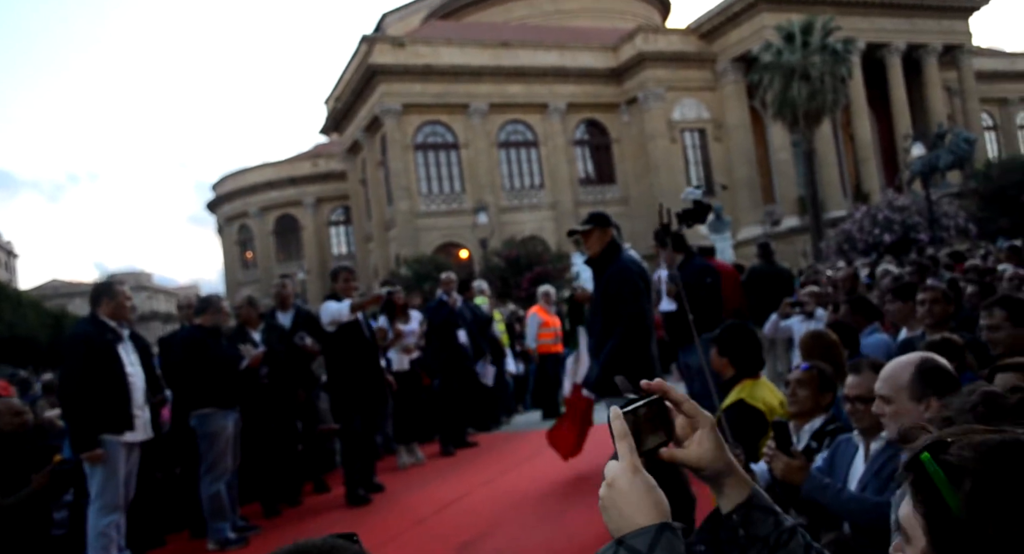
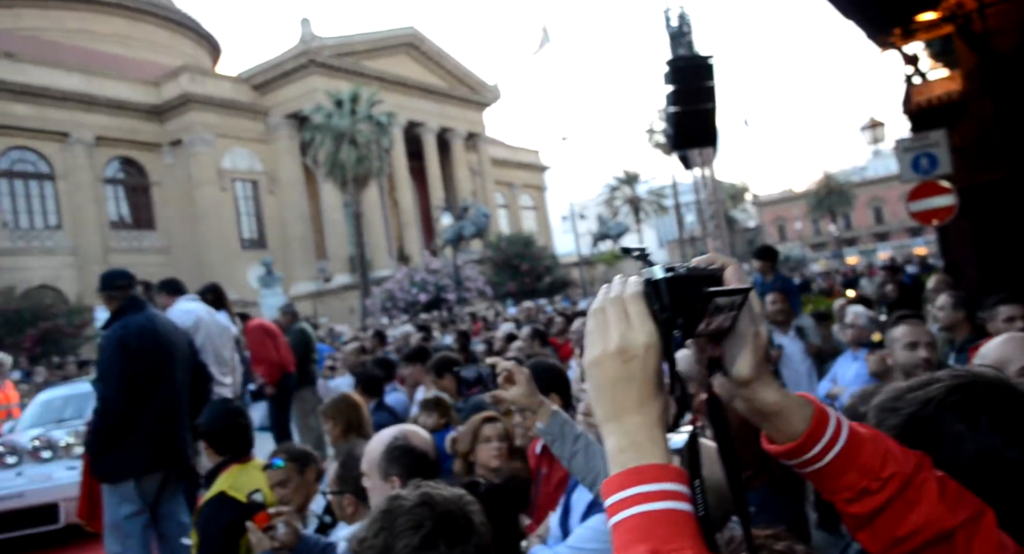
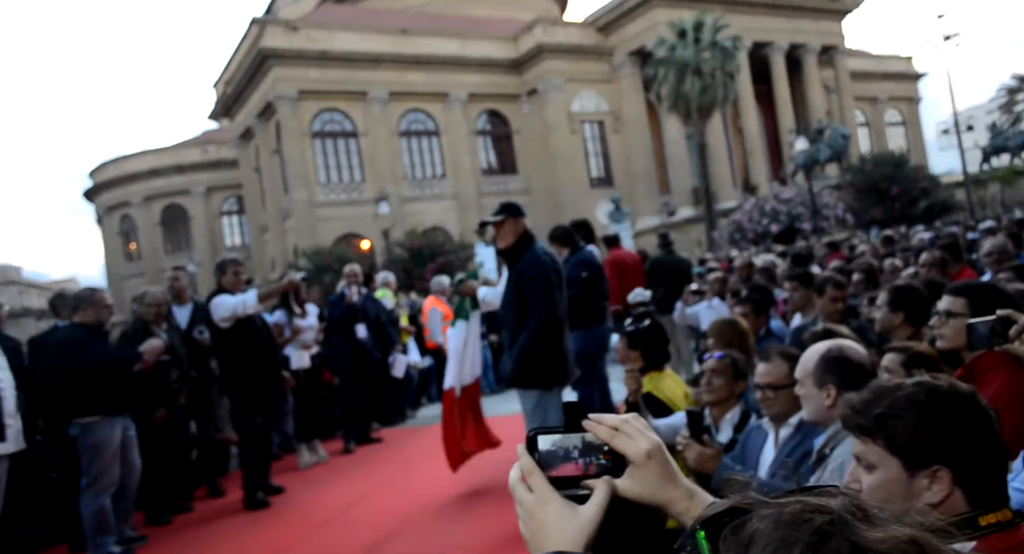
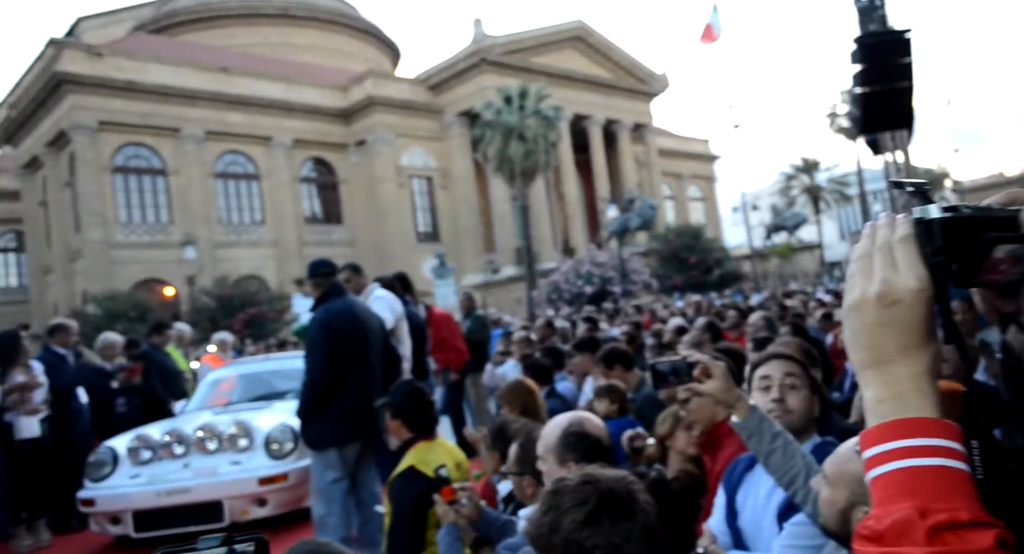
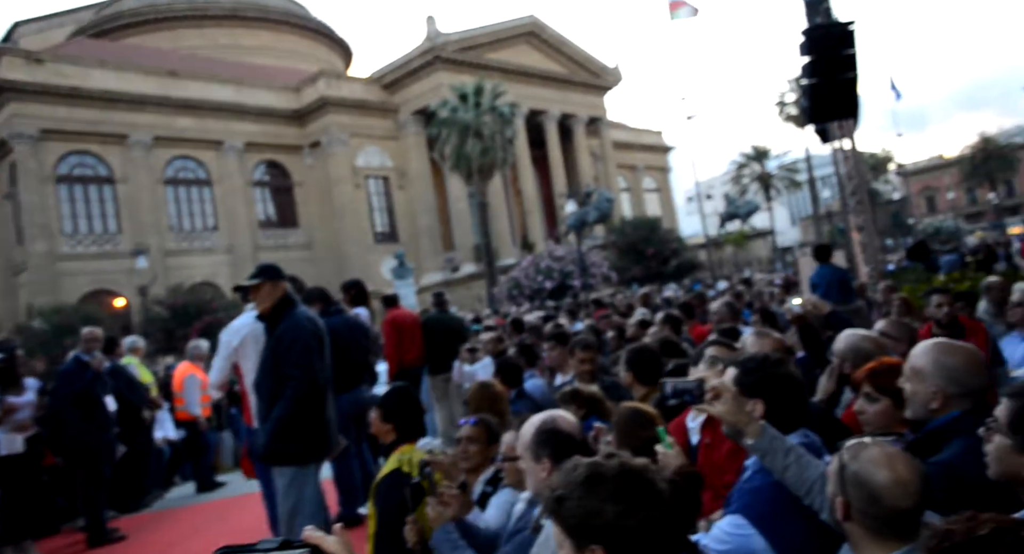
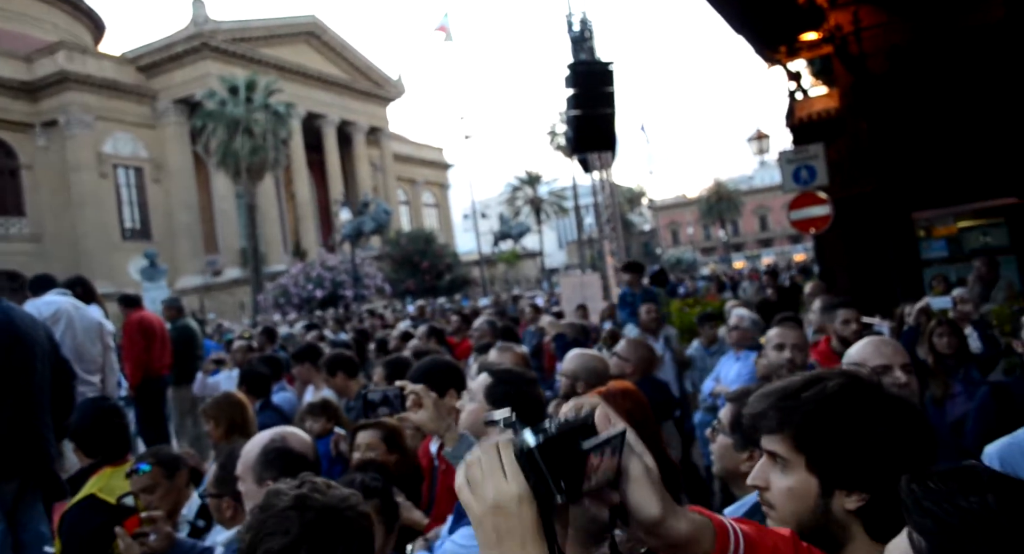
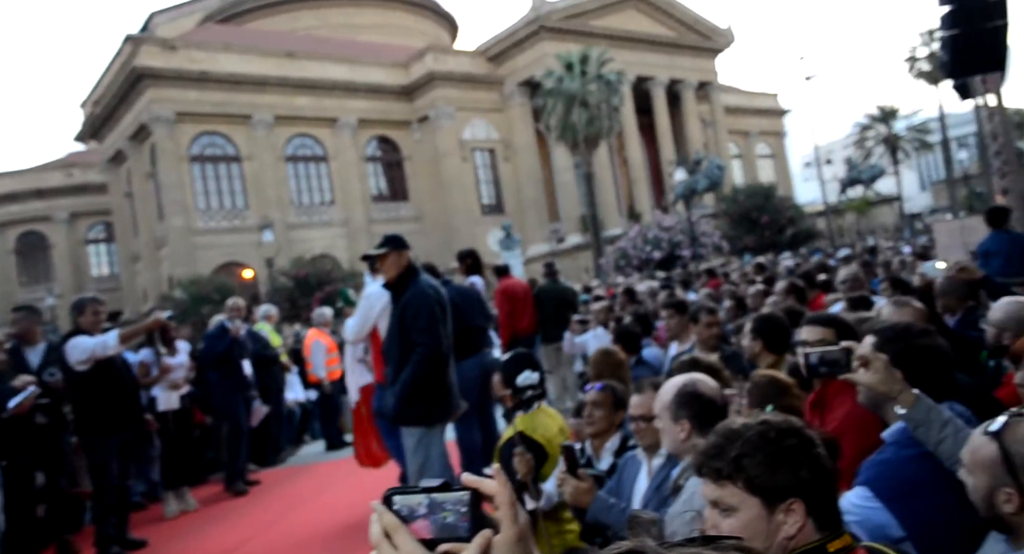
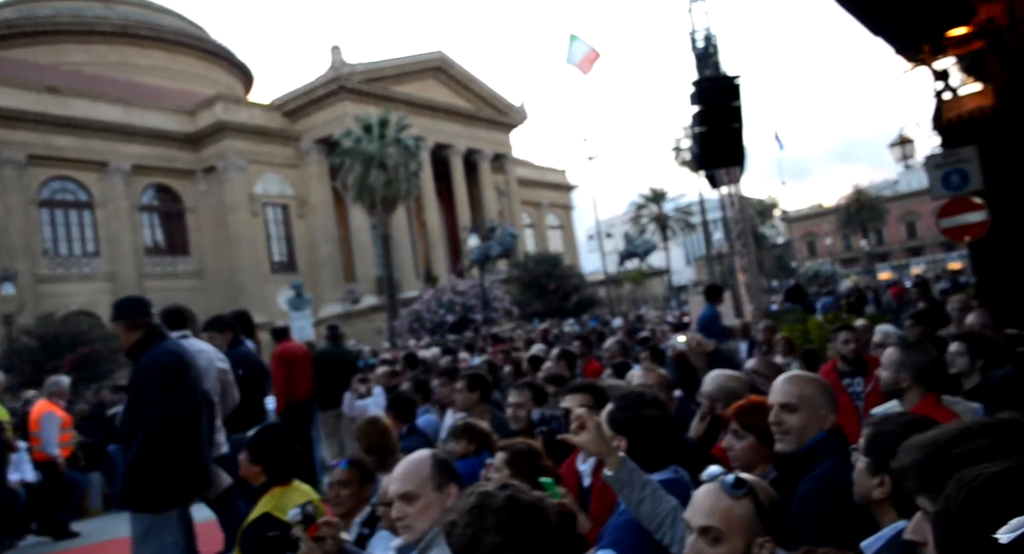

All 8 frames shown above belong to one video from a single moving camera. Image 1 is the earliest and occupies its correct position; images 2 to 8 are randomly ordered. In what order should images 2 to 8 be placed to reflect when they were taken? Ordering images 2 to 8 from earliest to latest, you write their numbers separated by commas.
3, 7, 5, 8, 6, 2, 4
